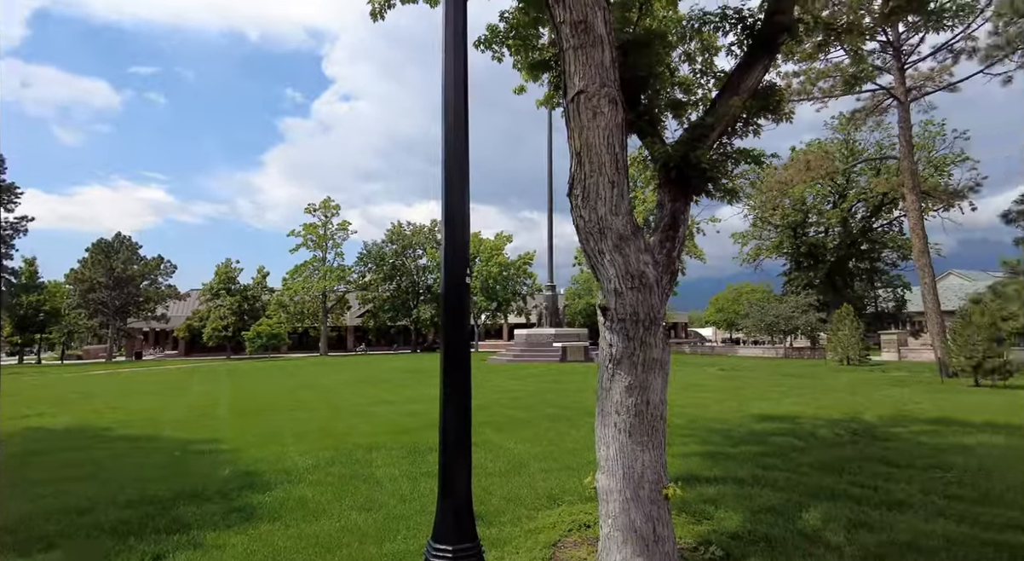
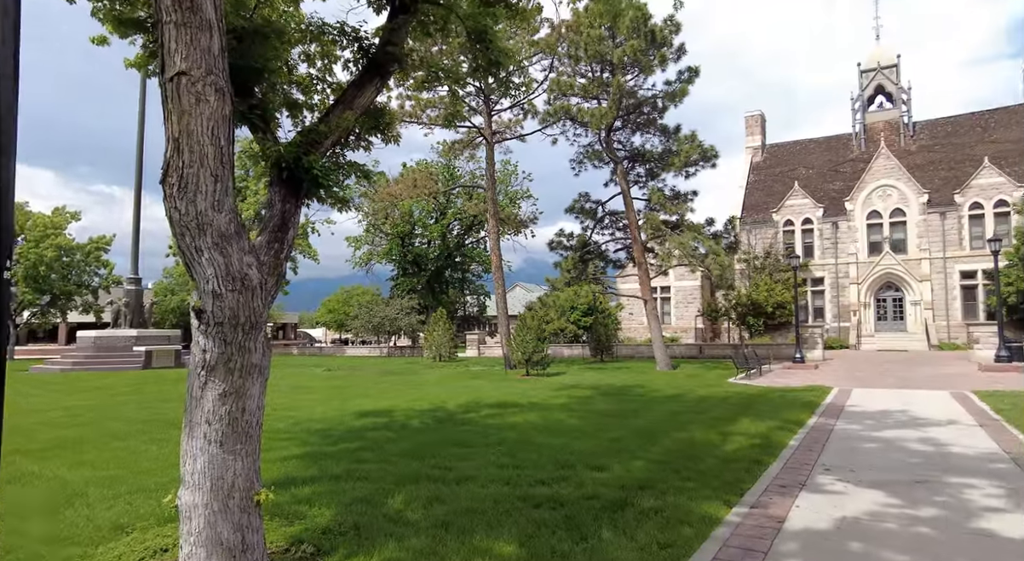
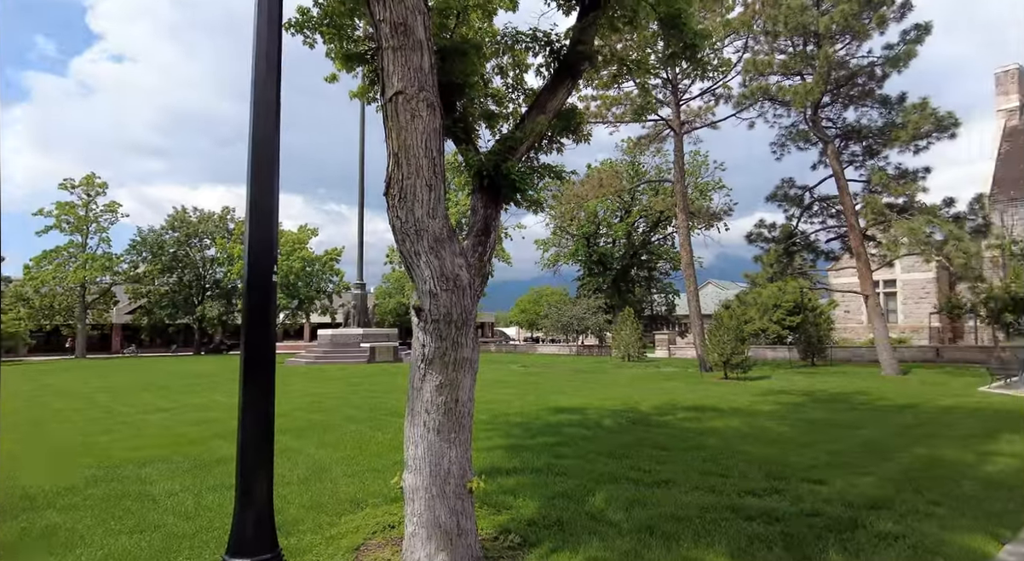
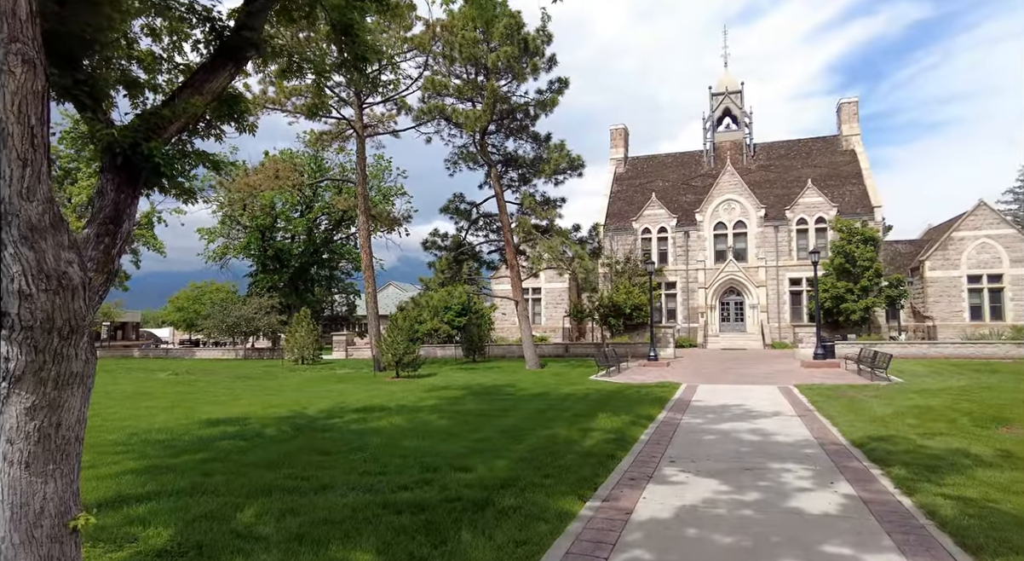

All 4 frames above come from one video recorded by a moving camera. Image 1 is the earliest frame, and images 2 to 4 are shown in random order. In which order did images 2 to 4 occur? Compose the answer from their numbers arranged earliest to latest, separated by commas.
3, 2, 4
